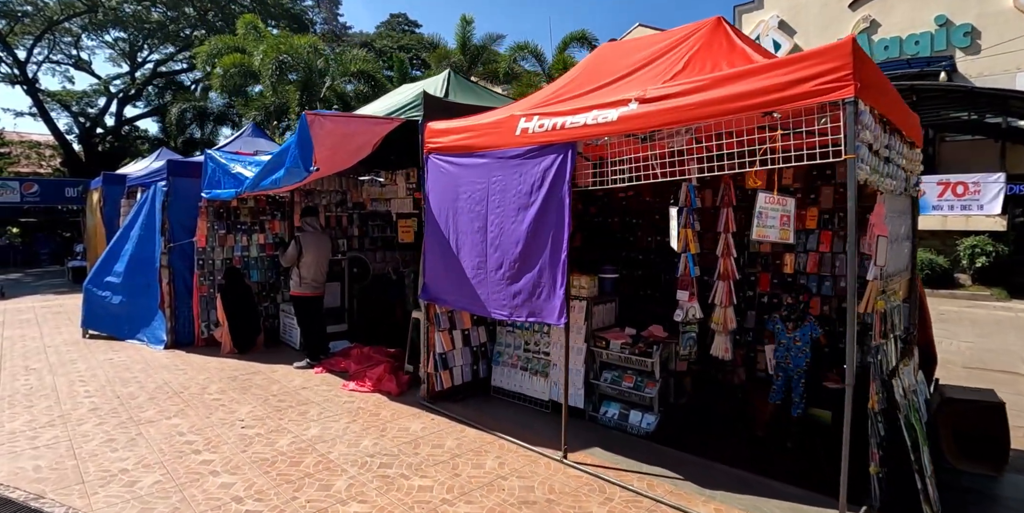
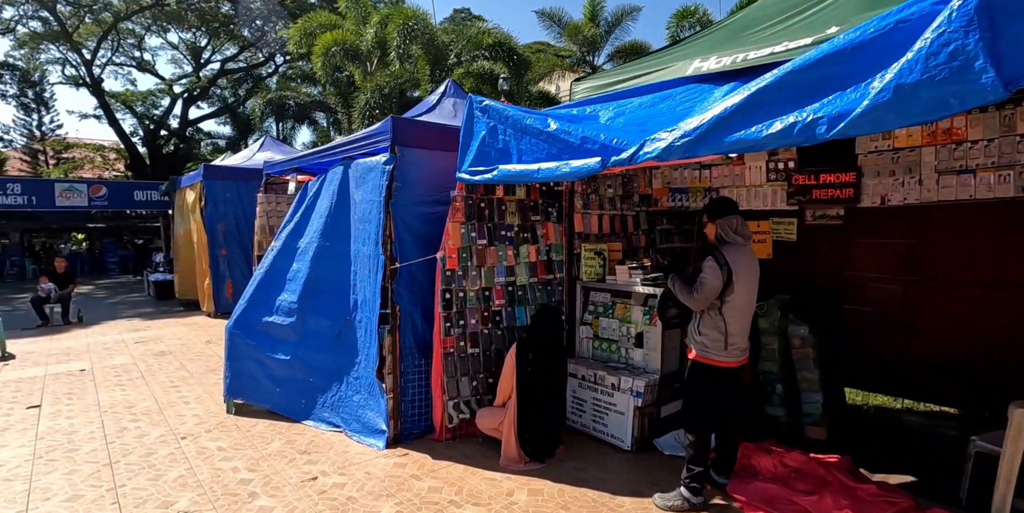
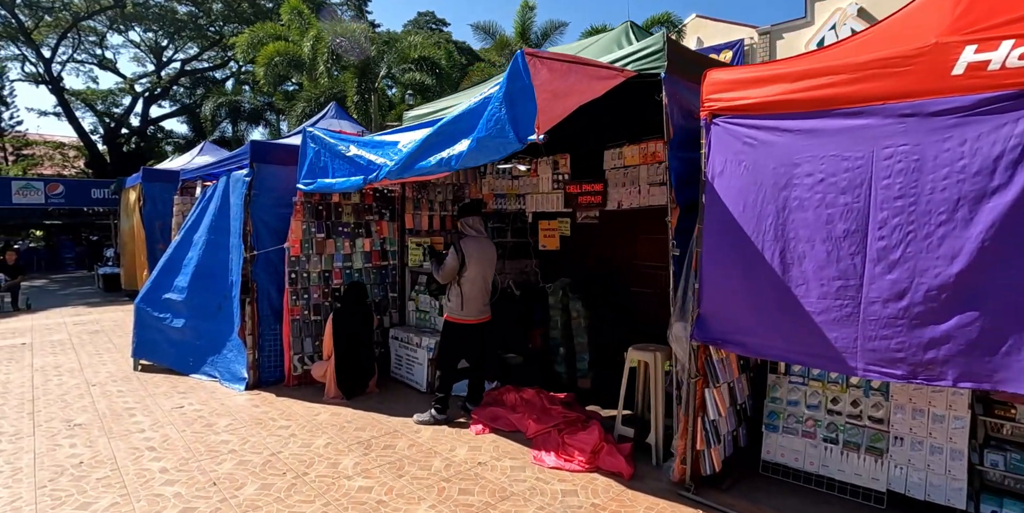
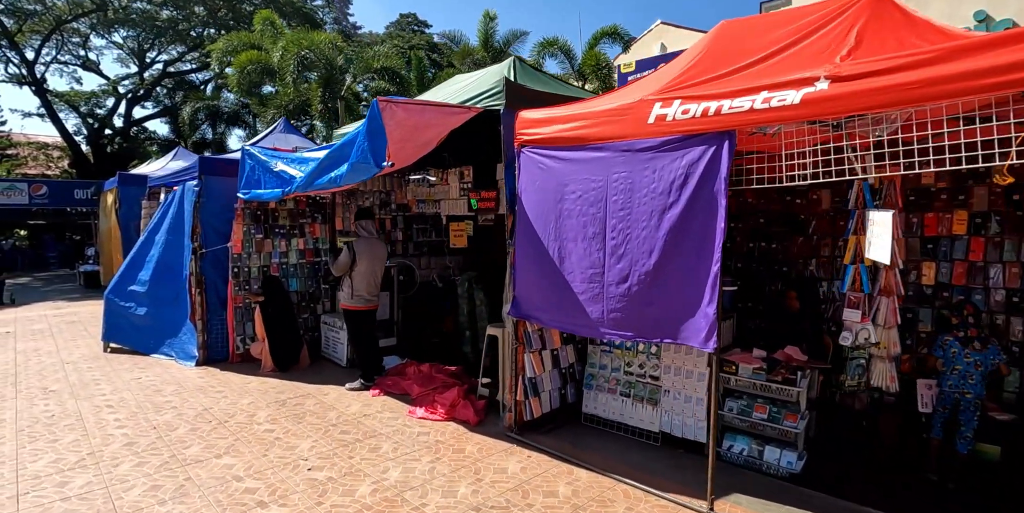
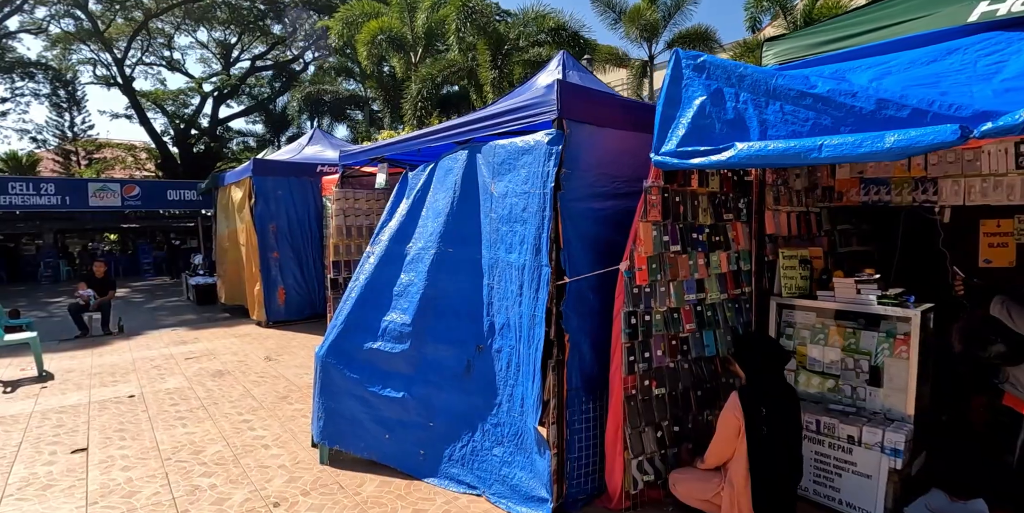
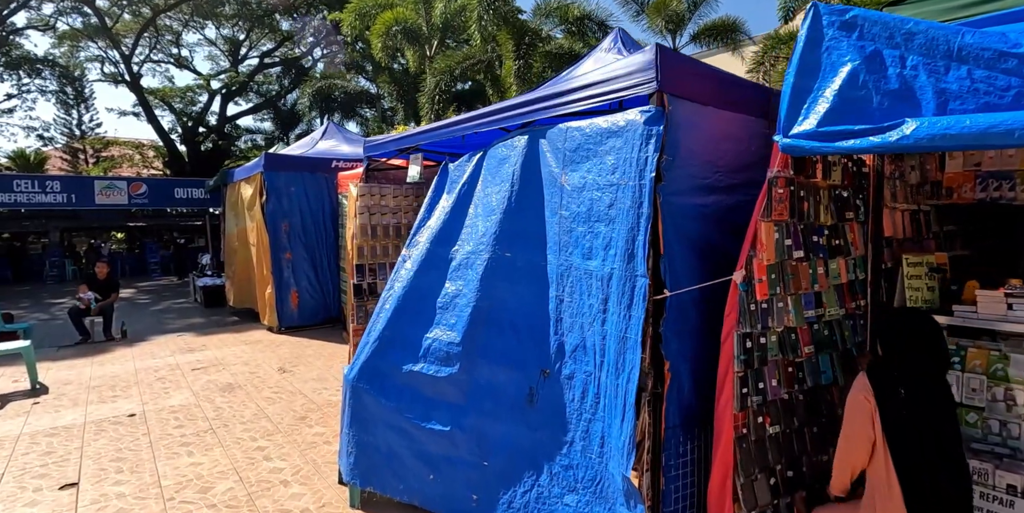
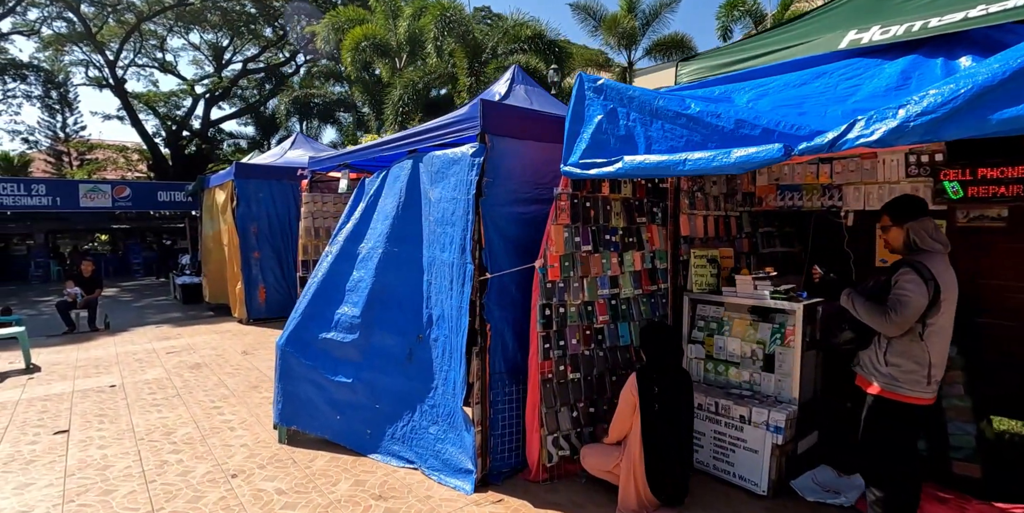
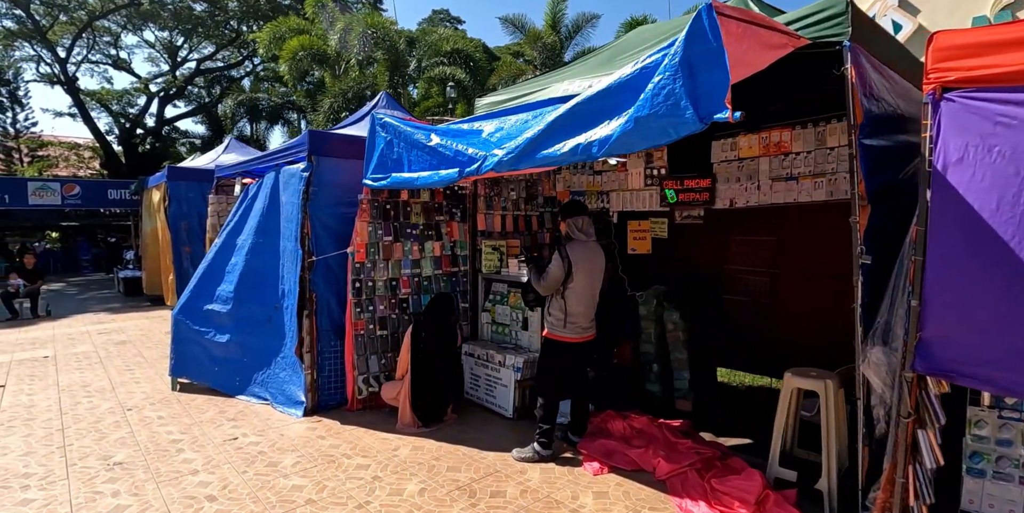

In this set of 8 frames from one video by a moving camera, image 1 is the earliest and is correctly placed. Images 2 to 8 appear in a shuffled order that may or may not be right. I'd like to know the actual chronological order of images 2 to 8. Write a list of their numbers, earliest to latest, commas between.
4, 3, 8, 2, 7, 5, 6
